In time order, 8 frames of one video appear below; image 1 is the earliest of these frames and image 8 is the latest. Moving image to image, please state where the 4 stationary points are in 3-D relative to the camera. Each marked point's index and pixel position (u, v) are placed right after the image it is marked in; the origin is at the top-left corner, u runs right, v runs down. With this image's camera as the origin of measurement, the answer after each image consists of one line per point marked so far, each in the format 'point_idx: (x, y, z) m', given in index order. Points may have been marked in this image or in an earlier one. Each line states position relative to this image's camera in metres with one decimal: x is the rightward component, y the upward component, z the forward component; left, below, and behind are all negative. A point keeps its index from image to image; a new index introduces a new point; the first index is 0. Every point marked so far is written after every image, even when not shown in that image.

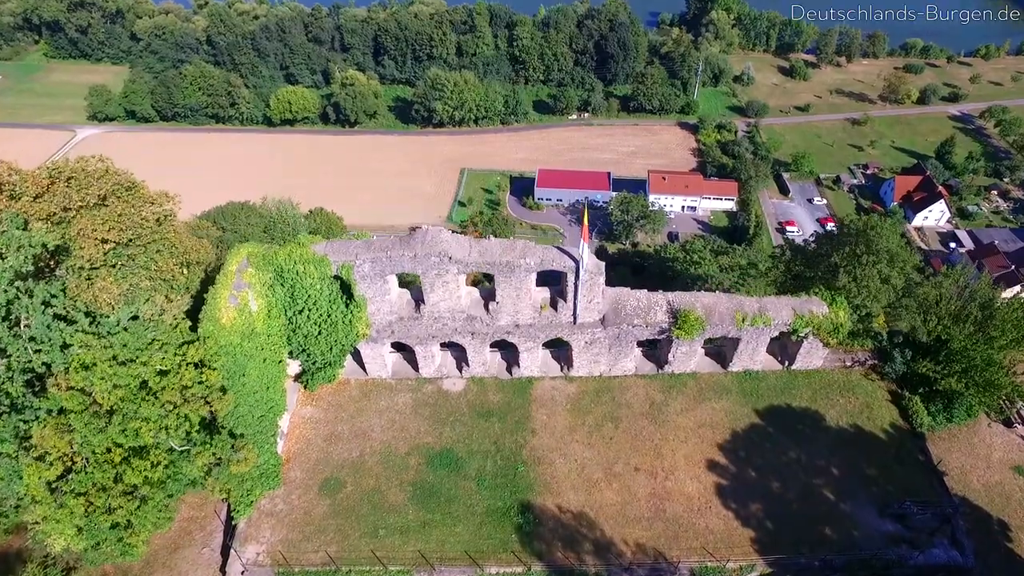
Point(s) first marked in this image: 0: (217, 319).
0: (-10.3, -1.2, +19.8) m
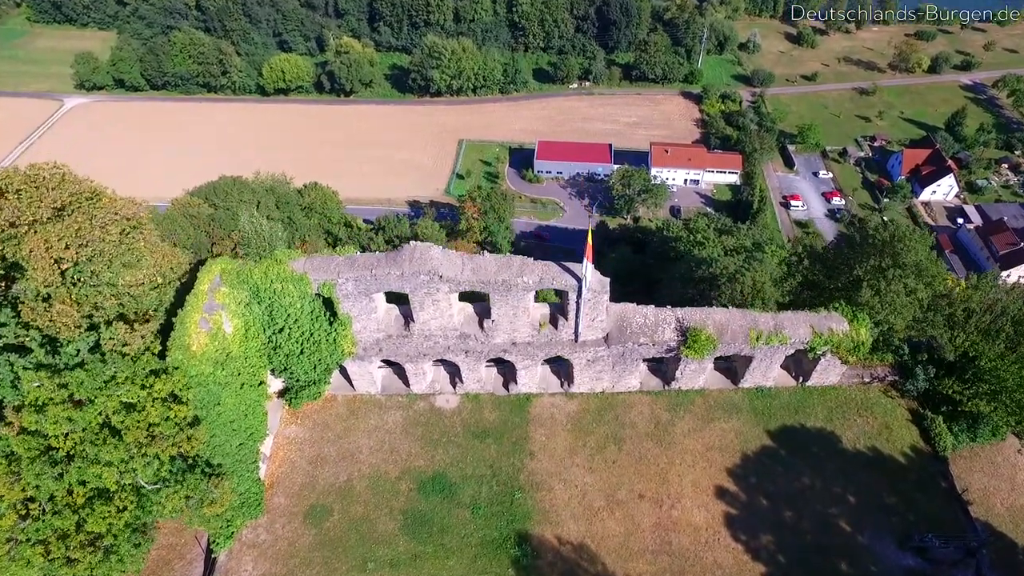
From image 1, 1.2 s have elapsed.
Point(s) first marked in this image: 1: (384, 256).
0: (-10.4, -2.0, +18.1) m
1: (-4.4, +1.1, +19.5) m
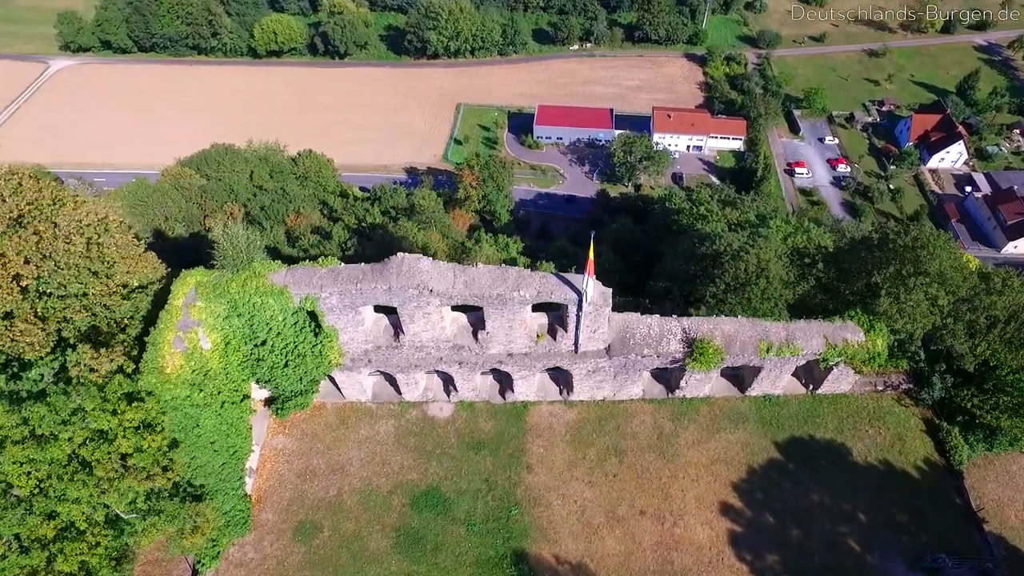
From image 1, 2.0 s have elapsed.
0: (-10.5, -2.5, +17.0) m
1: (-4.6, +0.6, +18.2) m
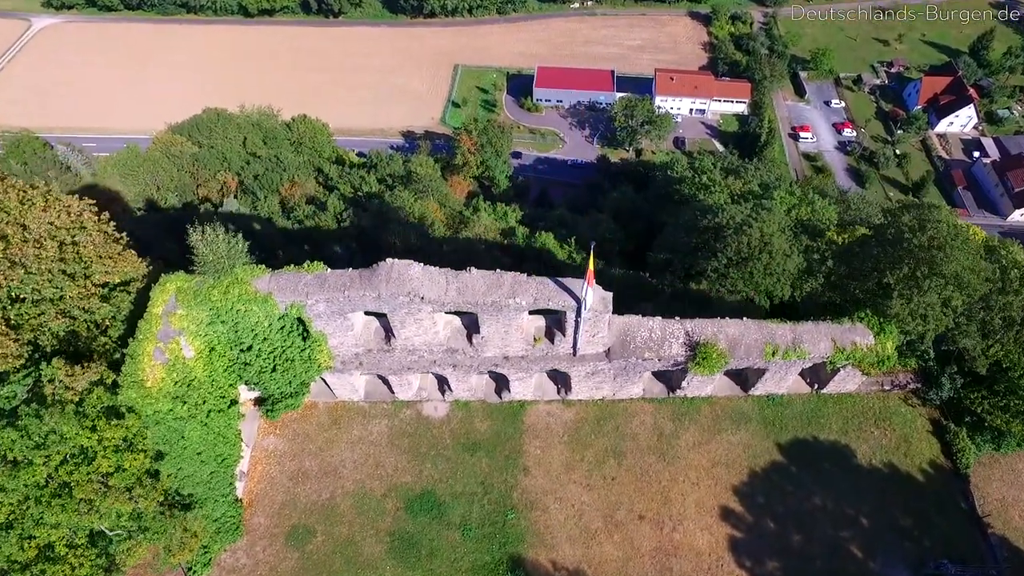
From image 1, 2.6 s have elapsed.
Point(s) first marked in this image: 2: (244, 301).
0: (-10.7, -2.8, +16.2) m
1: (-4.7, +0.4, +17.2) m
2: (-8.2, -0.4, +17.3) m
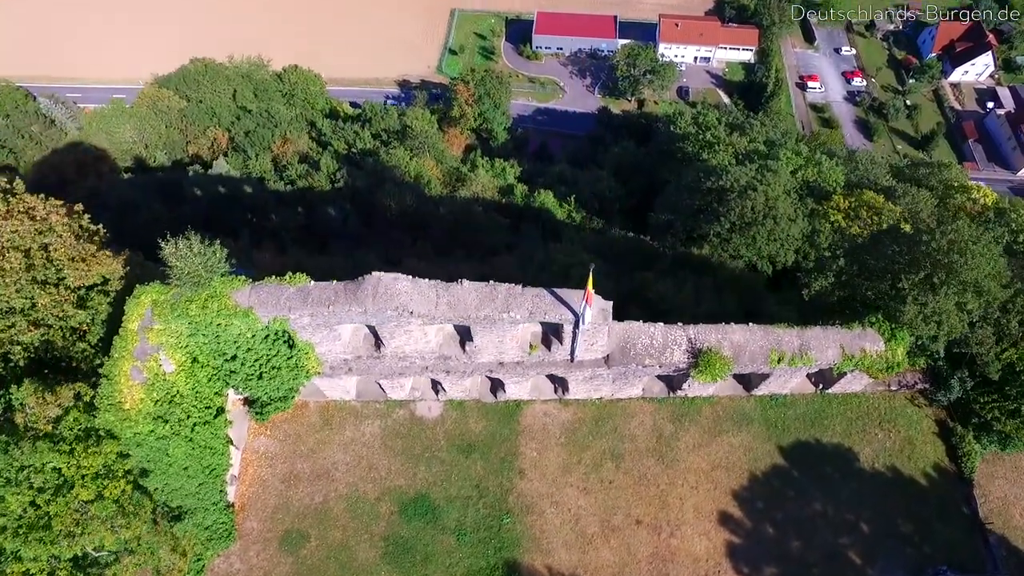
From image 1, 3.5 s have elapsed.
0: (-10.8, -3.3, +15.5) m
1: (-4.9, +0.1, +16.2) m
2: (-8.4, -0.8, +16.4) m
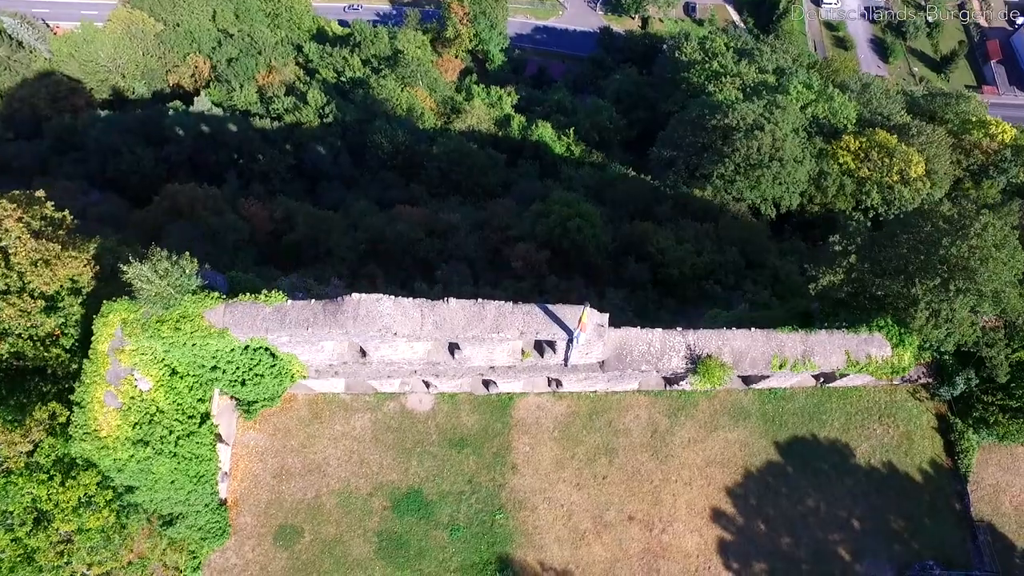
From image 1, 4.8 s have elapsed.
0: (-11.1, -3.9, +14.9) m
1: (-5.2, -0.4, +15.2) m
2: (-8.7, -1.2, +15.5) m
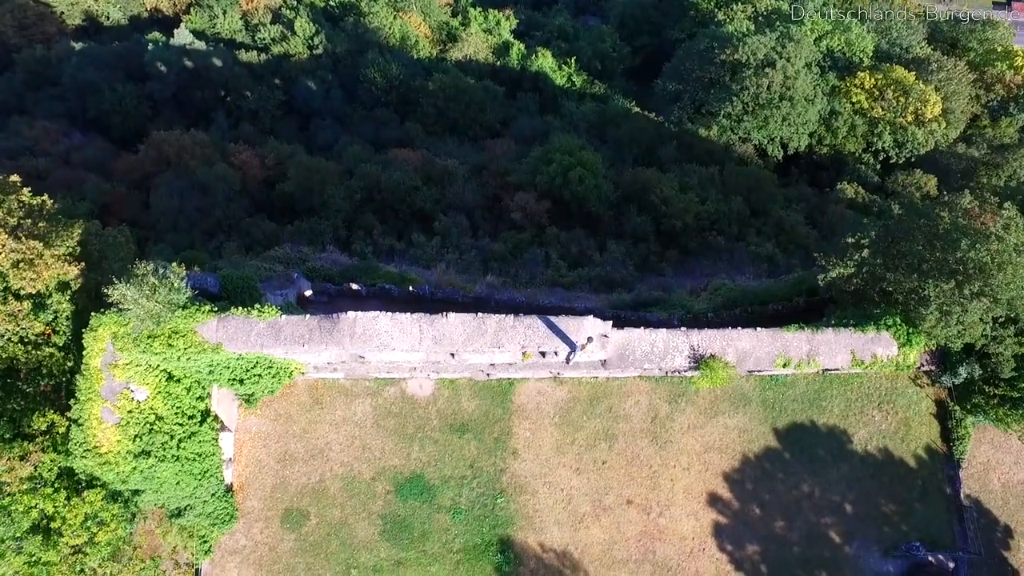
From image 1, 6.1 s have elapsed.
0: (-11.1, -4.2, +14.9) m
1: (-5.2, -0.8, +14.7) m
2: (-8.7, -1.6, +15.1) m
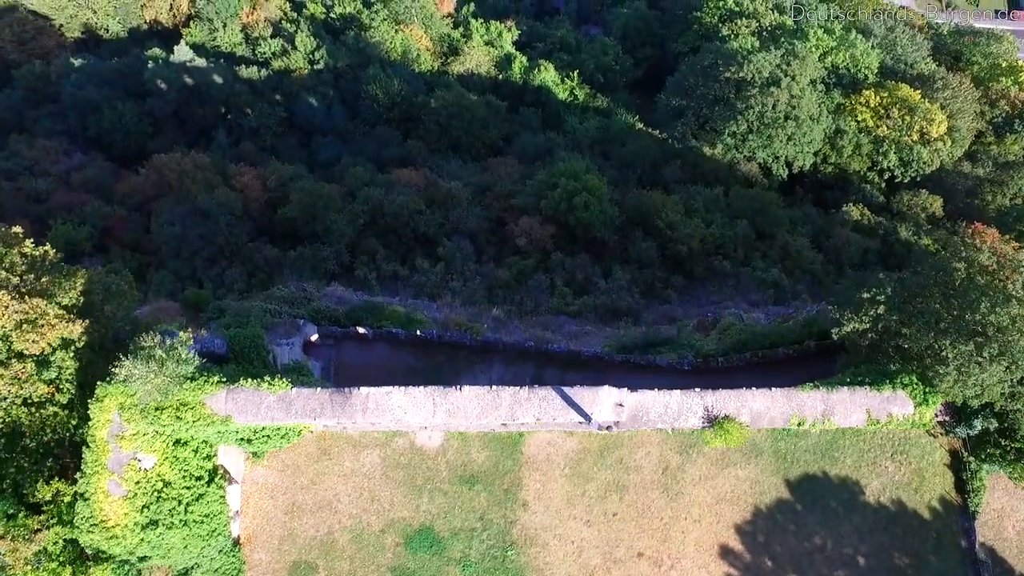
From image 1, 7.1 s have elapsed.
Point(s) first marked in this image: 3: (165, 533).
0: (-10.7, -6.1, +14.7) m
1: (-4.8, -2.6, +14.6) m
2: (-8.3, -3.4, +15.0) m
3: (-10.0, -6.9, +16.3) m
